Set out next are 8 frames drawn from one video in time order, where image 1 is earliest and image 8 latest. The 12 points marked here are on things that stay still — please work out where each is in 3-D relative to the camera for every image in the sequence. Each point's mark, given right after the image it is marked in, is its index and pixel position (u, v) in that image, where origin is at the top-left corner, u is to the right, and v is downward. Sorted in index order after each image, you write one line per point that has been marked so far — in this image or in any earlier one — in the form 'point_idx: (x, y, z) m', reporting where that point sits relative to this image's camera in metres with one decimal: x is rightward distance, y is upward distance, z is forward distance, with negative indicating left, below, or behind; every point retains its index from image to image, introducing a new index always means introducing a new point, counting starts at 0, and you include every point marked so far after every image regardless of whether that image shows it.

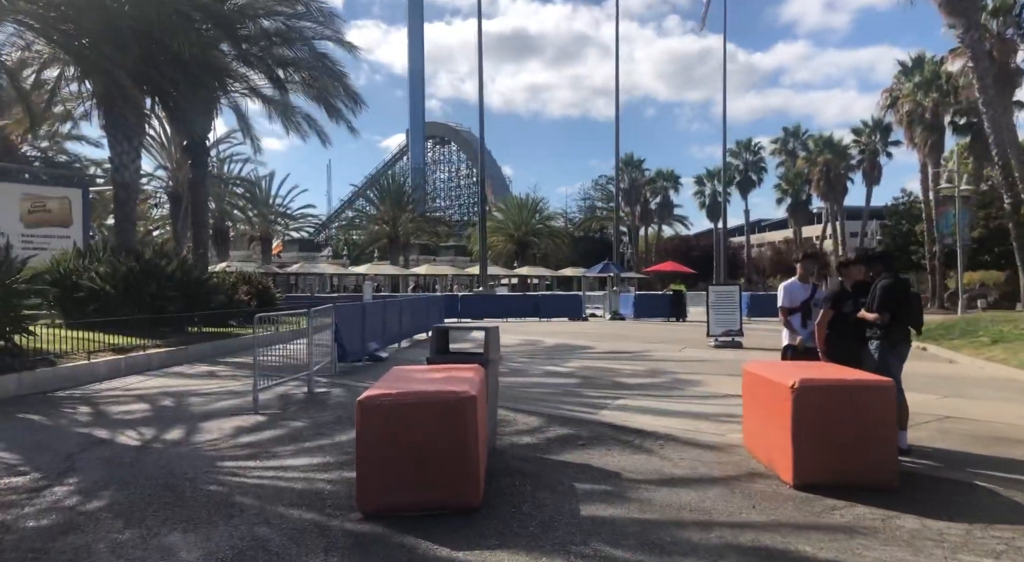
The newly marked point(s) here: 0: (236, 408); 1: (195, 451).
0: (-3.9, -1.8, +9.2) m
1: (-3.4, -1.8, +7.0) m
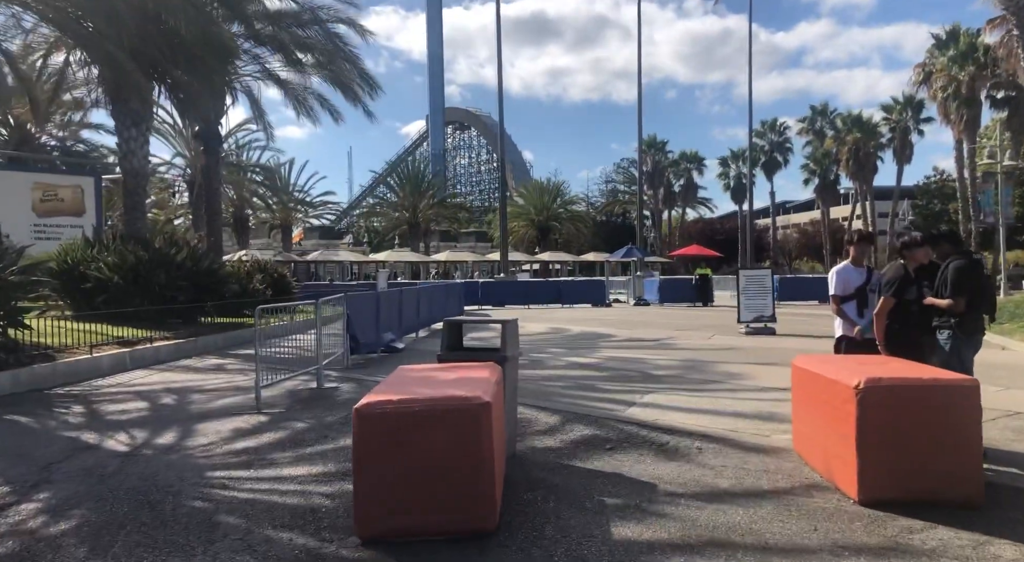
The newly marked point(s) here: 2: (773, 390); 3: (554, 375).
0: (-3.6, -1.7, +8.7) m
1: (-3.2, -1.7, +6.4) m
2: (+3.6, -1.5, +9.2) m
3: (+0.7, -1.6, +11.1) m
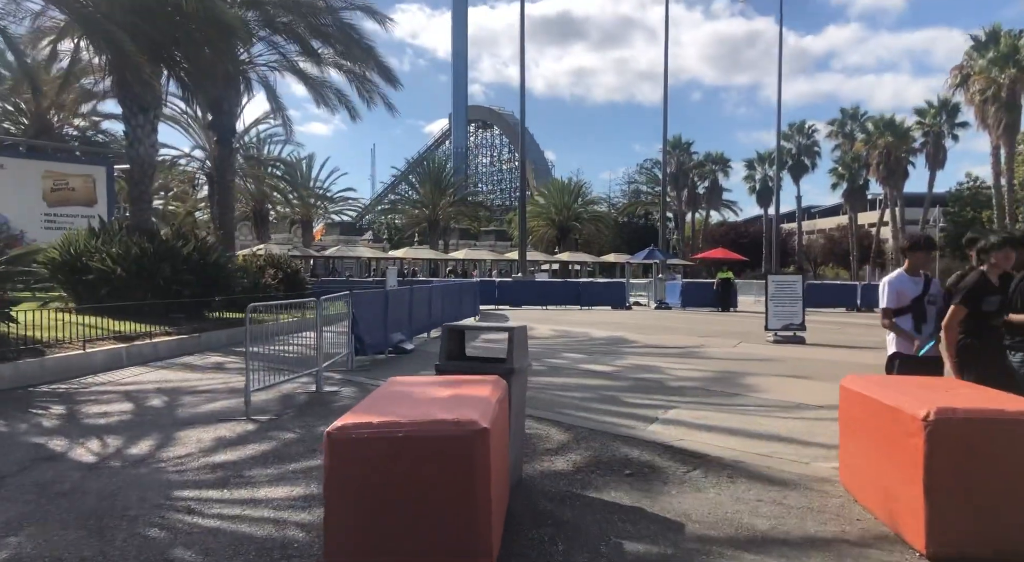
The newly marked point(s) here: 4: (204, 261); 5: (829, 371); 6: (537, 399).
0: (-3.5, -1.6, +8.0) m
1: (-3.1, -1.7, +5.7) m
2: (+3.8, -1.6, +8.3) m
3: (+0.9, -1.6, +10.4) m
4: (-8.1, +0.5, +17.3) m
5: (+5.5, -1.5, +11.5) m
6: (+0.4, -1.6, +9.1) m
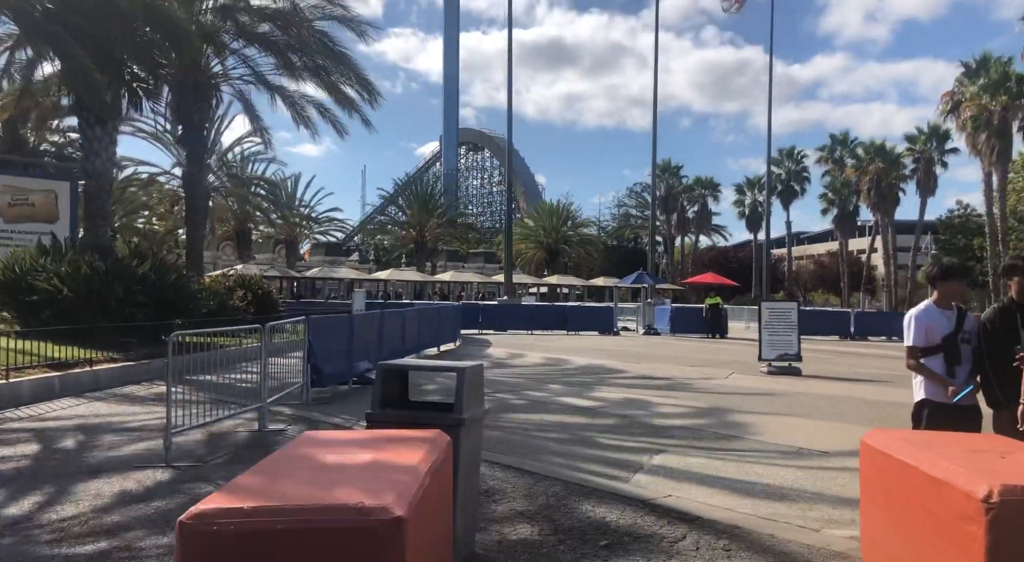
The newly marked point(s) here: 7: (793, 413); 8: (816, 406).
0: (-3.9, -1.9, +6.9) m
1: (-3.5, -1.9, +4.6) m
2: (+3.4, -1.9, +7.3) m
3: (+0.5, -2.0, +9.3) m
4: (-8.6, 0.0, +16.2) m
5: (+5.1, -2.0, +10.5) m
6: (0.0, -1.9, +8.0) m
7: (+4.2, -2.0, +9.9) m
8: (+4.8, -2.0, +10.4) m
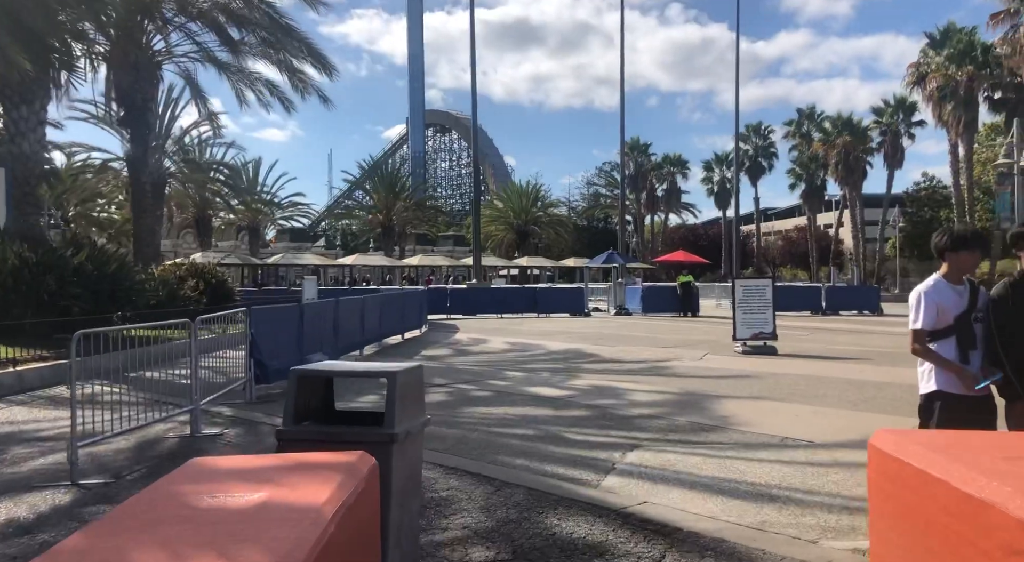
0: (-4.3, -1.8, +6.0) m
1: (-3.8, -1.8, +3.8) m
2: (+3.0, -1.7, +6.7) m
3: (0.0, -1.7, +8.6) m
4: (-9.4, +0.2, +15.1) m
5: (+4.5, -1.6, +10.0) m
6: (-0.5, -1.8, +7.3) m
7: (+3.7, -1.7, +9.3) m
8: (+4.3, -1.6, +9.9) m
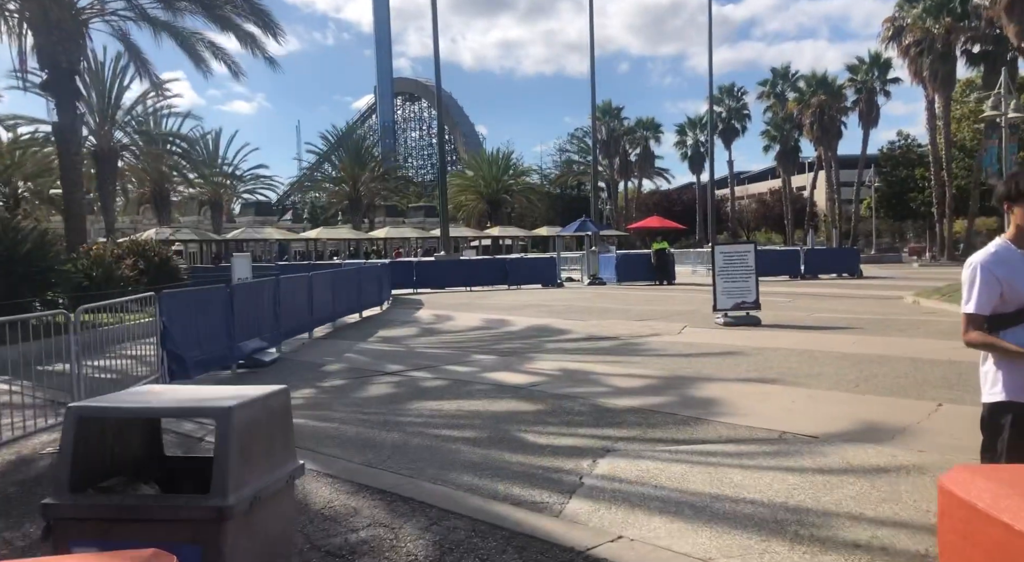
0: (-4.7, -1.7, +4.7) m
1: (-4.1, -1.9, +2.4) m
2: (+2.5, -1.4, +5.7) m
3: (-0.5, -1.4, +7.4) m
4: (-10.2, +0.5, +13.4) m
5: (+3.9, -1.2, +9.0) m
6: (-1.0, -1.5, +6.1) m
7: (+3.1, -1.2, +8.3) m
8: (+3.7, -1.2, +8.9) m
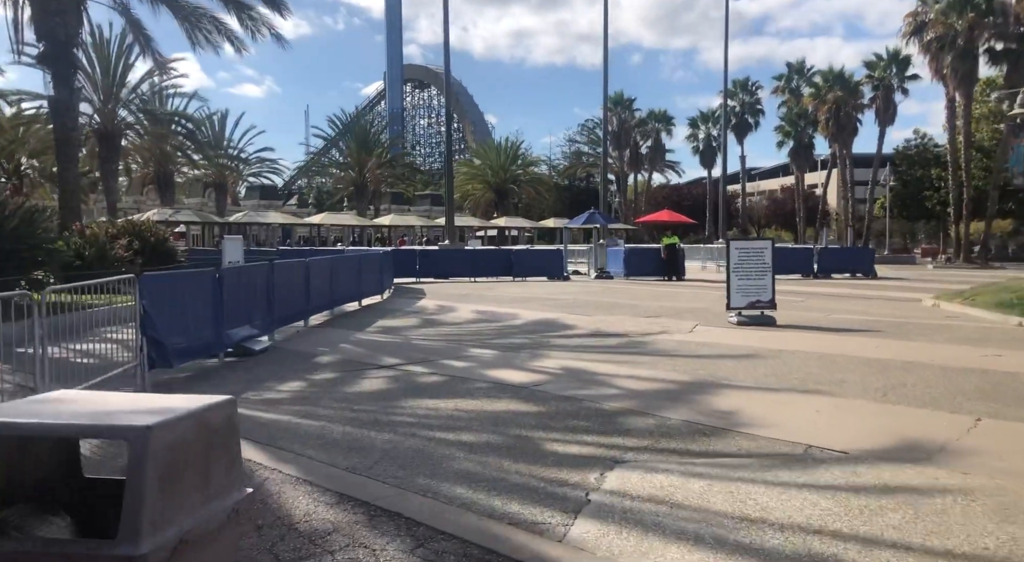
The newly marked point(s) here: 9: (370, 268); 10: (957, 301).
0: (-4.7, -1.5, +4.2) m
1: (-4.1, -1.7, +2.0) m
2: (+2.5, -1.4, +5.1) m
3: (-0.5, -1.3, +6.9) m
4: (-10.1, +1.0, +13.0) m
5: (+4.0, -1.1, +8.4) m
6: (-1.0, -1.4, +5.6) m
7: (+3.2, -1.2, +7.7) m
8: (+3.7, -1.2, +8.3) m
9: (-3.8, +0.3, +17.8) m
10: (+9.8, -0.4, +14.5) m
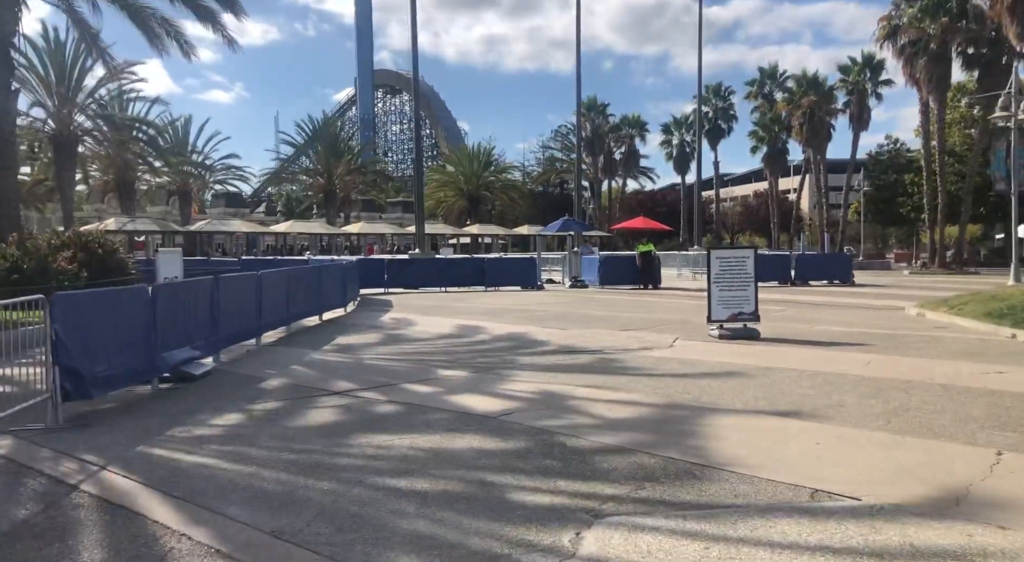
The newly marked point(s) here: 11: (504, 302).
0: (-4.9, -1.7, +3.2) m
1: (-4.3, -1.9, +1.0) m
2: (+2.2, -1.5, +4.4) m
3: (-0.8, -1.5, +6.0) m
4: (-10.7, +0.7, +11.8) m
5: (+3.6, -1.3, +7.7) m
6: (-1.2, -1.6, +4.7) m
7: (+2.8, -1.4, +7.0) m
8: (+3.3, -1.3, +7.6) m
9: (-4.6, 0.0, +16.9) m
10: (+9.1, -0.6, +14.0) m
11: (-0.3, -0.6, +19.9) m
